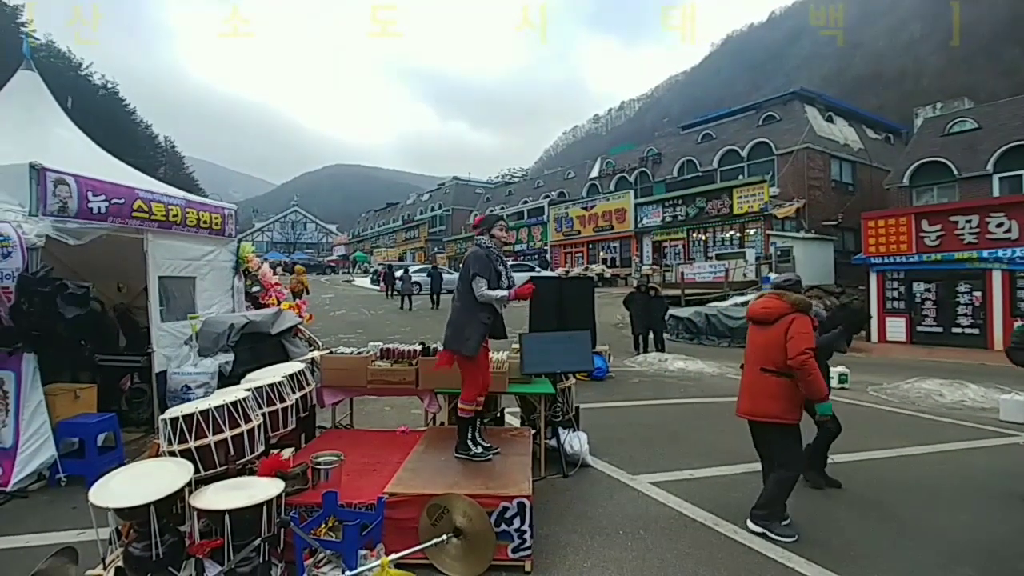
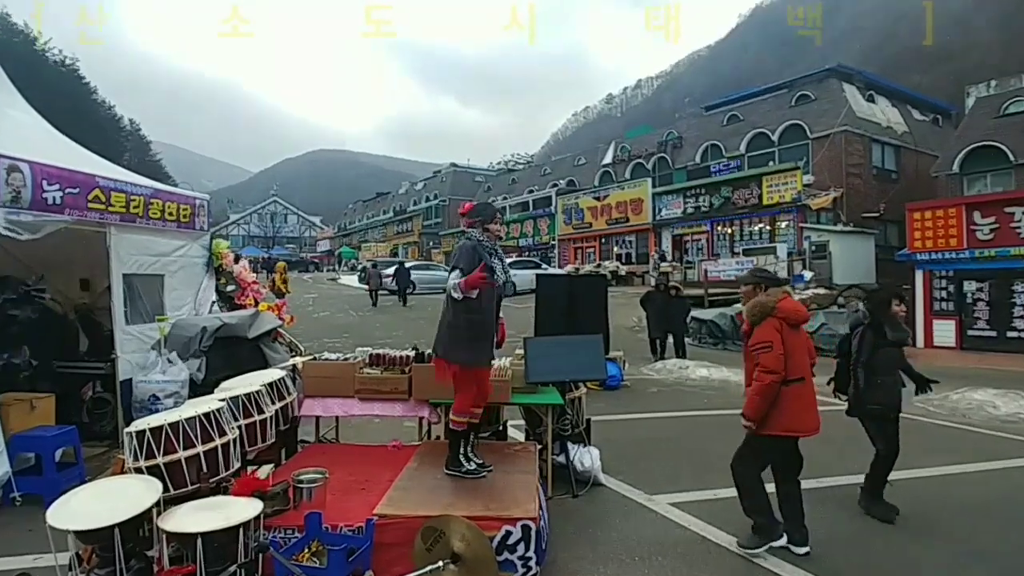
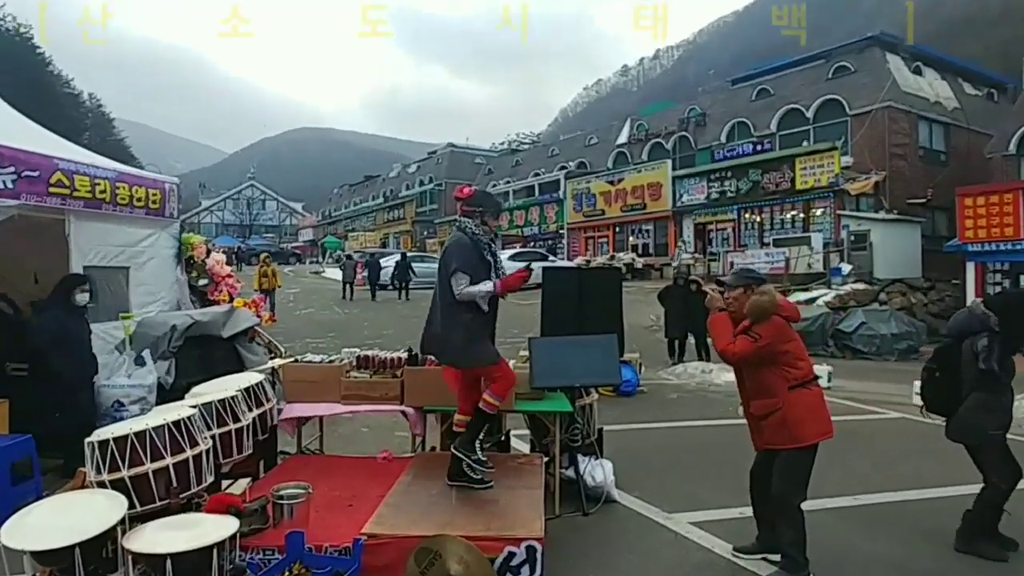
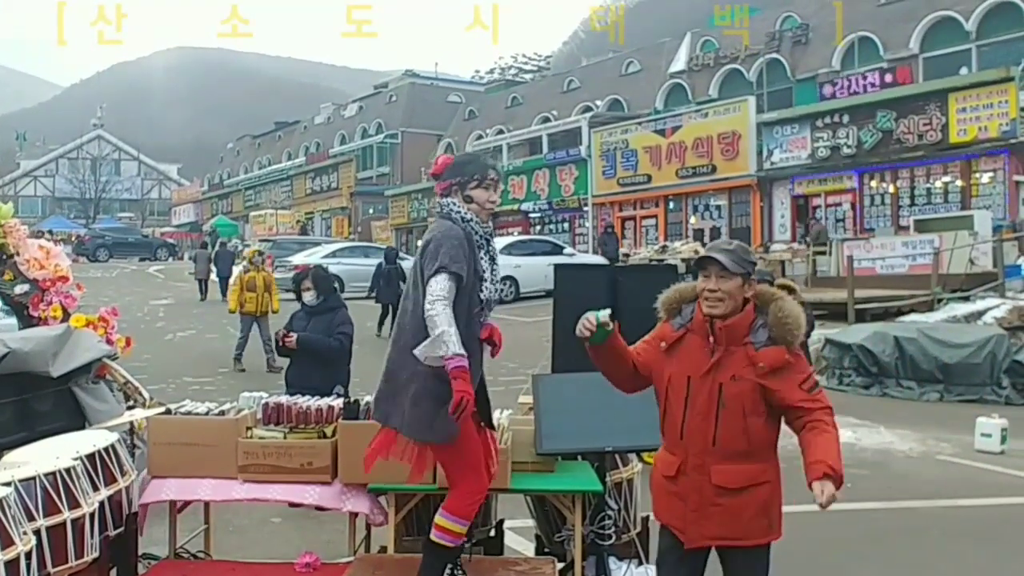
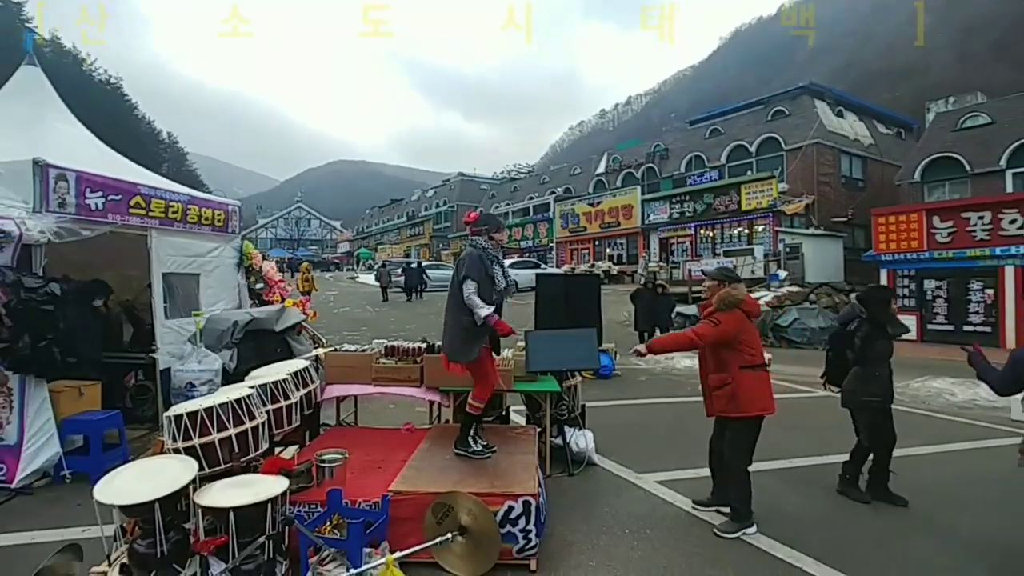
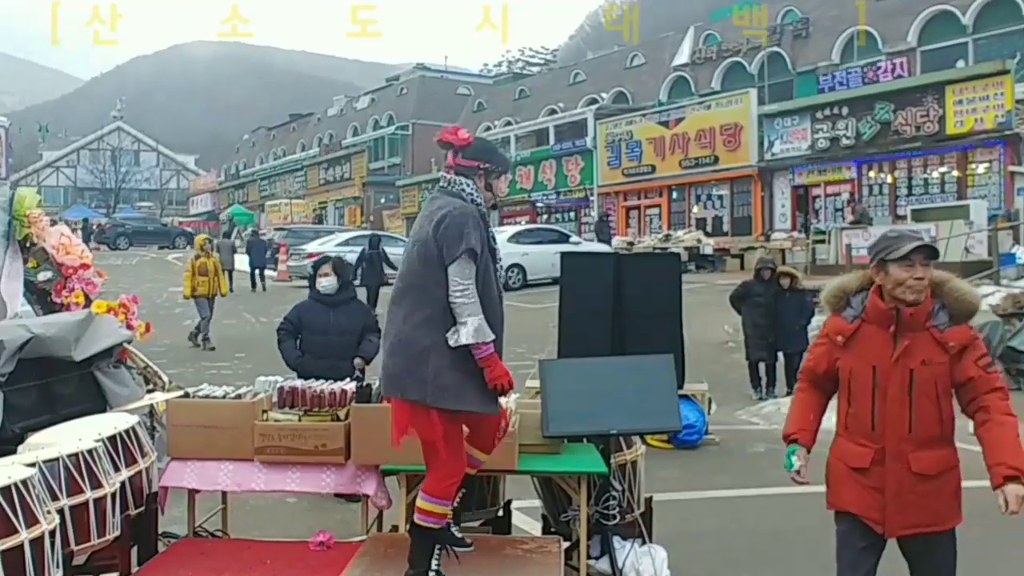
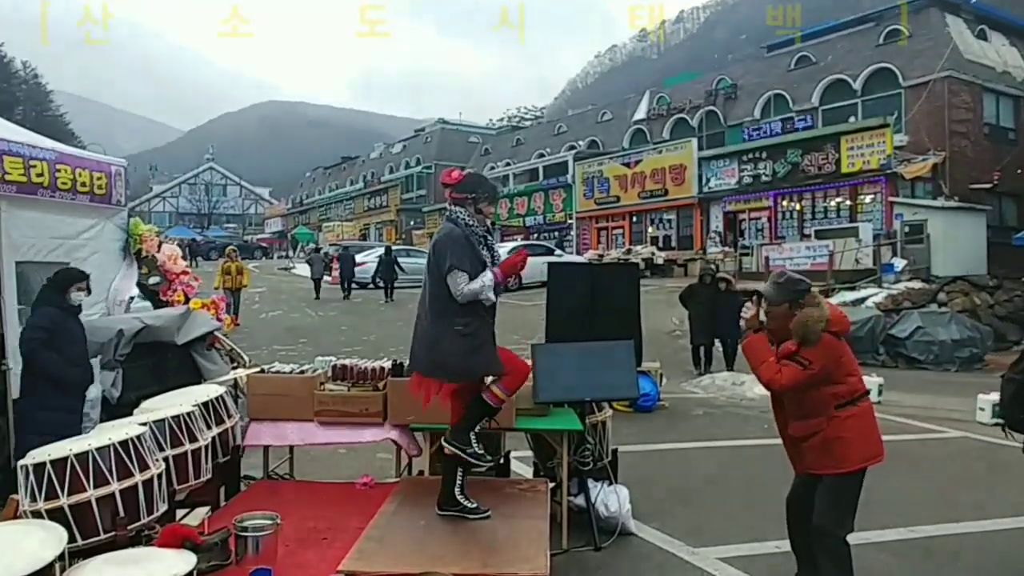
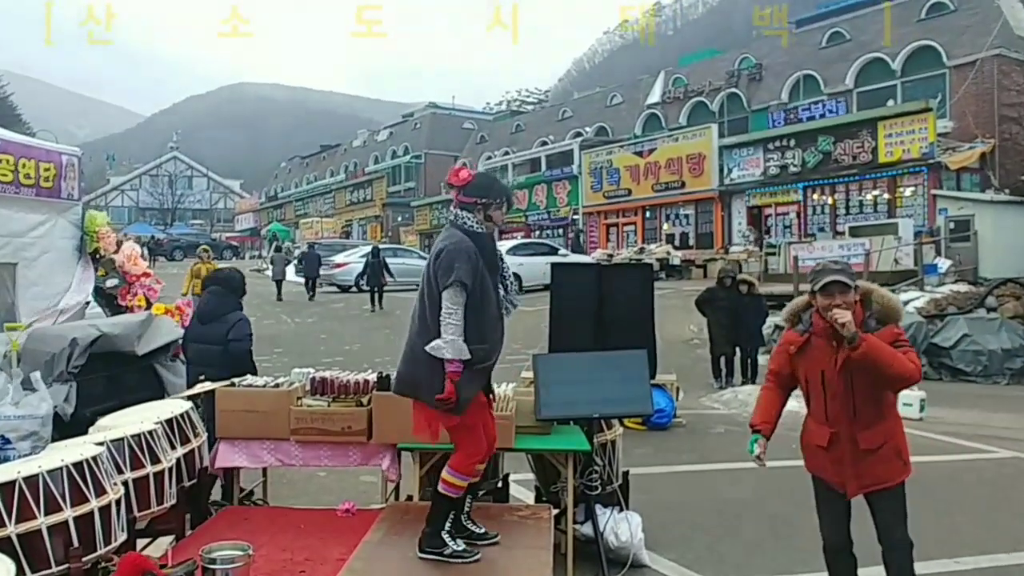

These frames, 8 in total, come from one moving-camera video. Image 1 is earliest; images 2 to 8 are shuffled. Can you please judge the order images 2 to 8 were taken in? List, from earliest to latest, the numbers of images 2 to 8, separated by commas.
2, 5, 3, 7, 8, 6, 4
